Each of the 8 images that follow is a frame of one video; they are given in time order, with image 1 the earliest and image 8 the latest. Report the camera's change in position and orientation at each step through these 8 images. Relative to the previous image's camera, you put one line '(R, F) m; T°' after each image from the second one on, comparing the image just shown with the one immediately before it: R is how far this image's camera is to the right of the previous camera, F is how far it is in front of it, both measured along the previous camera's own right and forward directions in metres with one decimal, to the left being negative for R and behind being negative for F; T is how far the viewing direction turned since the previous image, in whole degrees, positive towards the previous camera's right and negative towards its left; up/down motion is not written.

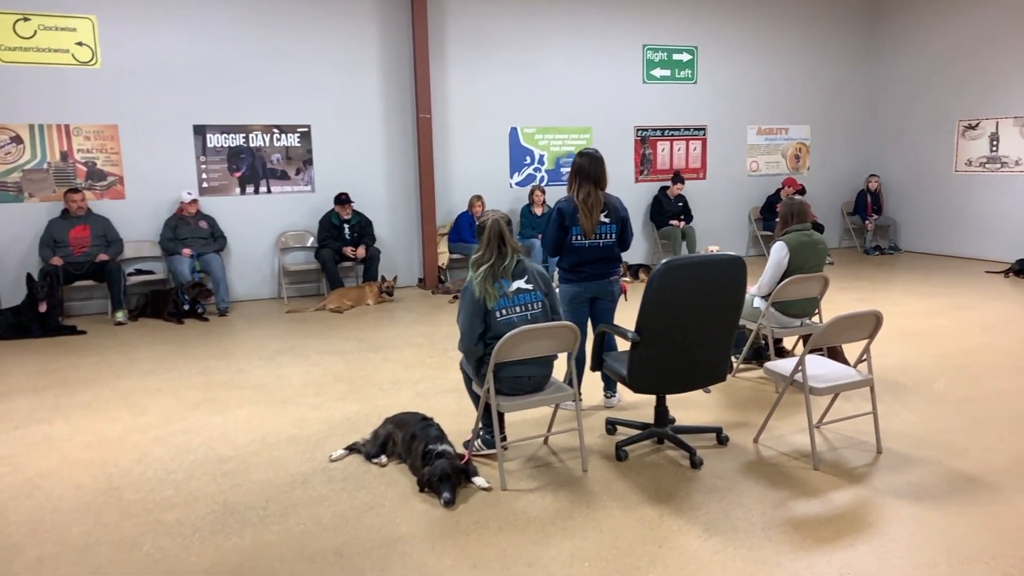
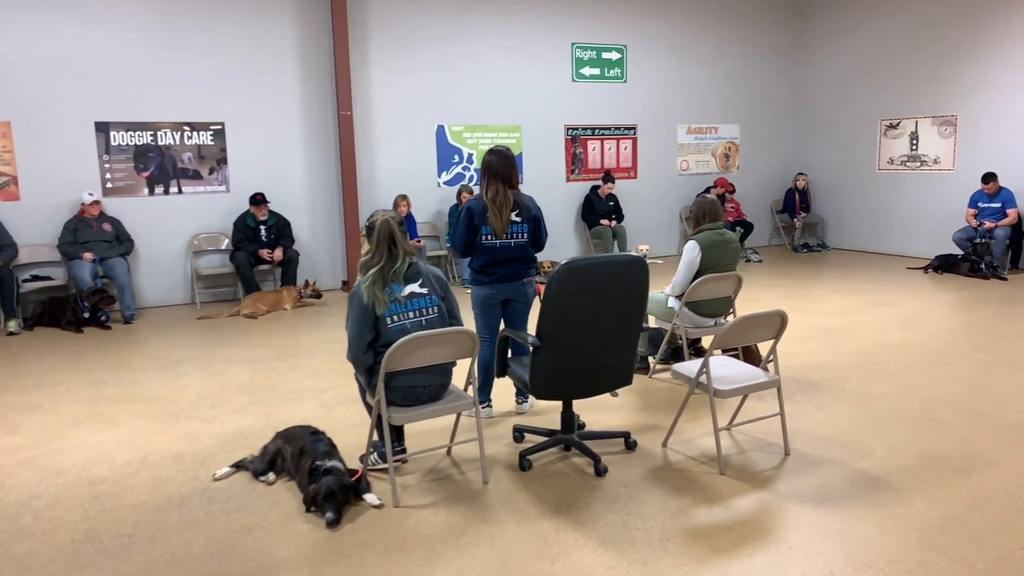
(+0.2, +0.1) m; +4°
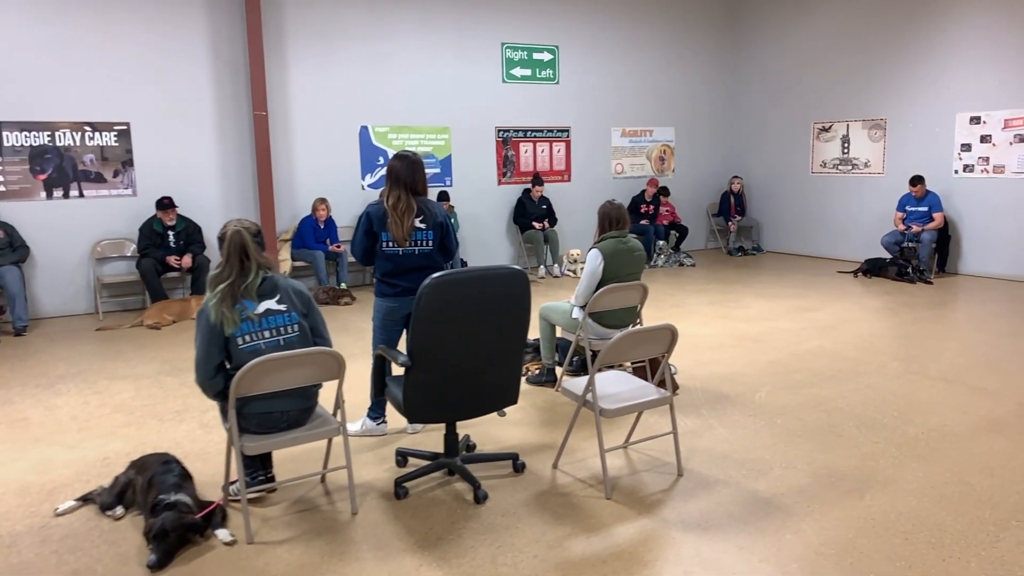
(+0.3, +0.2) m; +3°
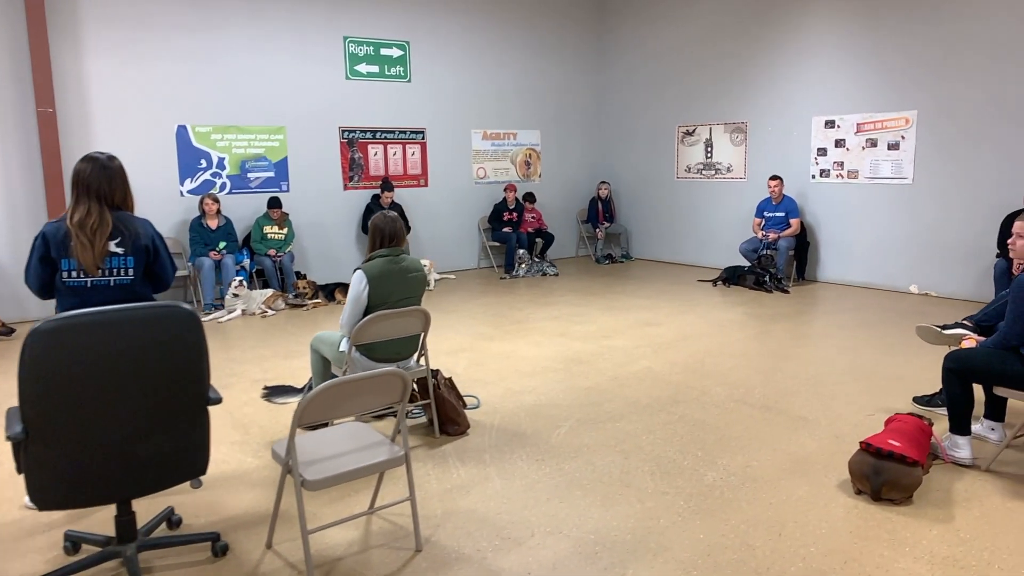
(+0.7, +0.5) m; +6°
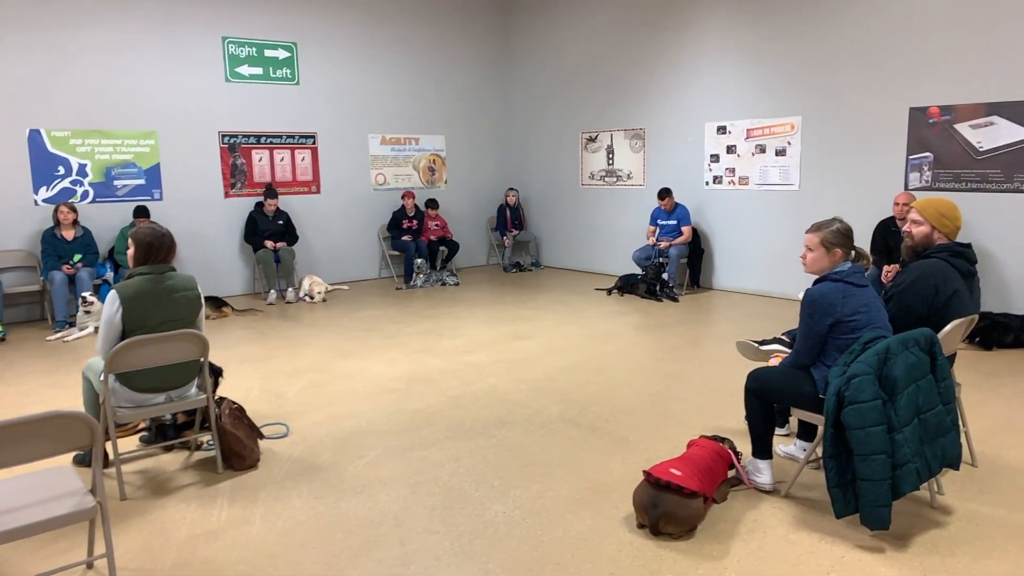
(+0.8, +0.2) m; +3°
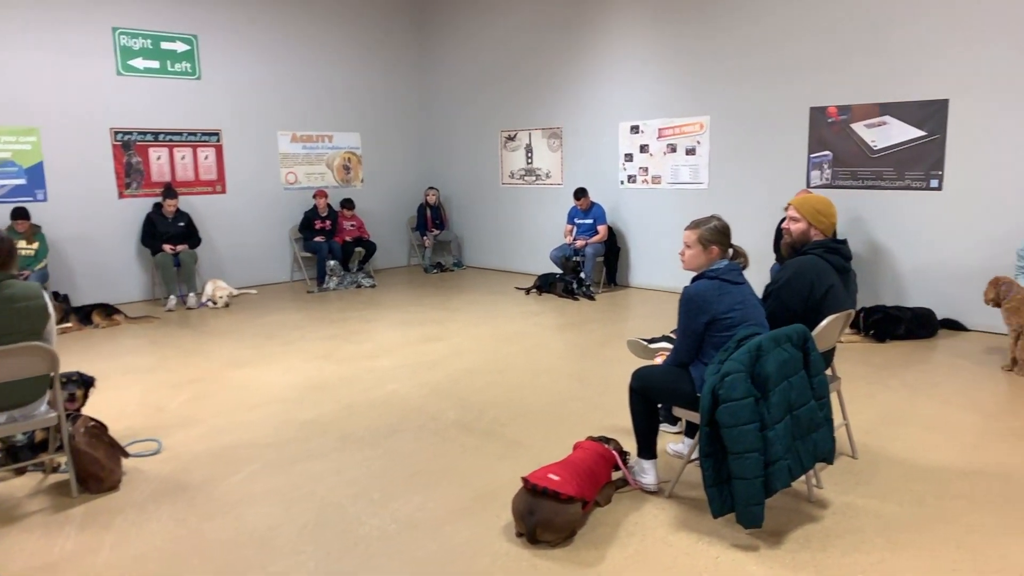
(+0.2, +0.1) m; +5°
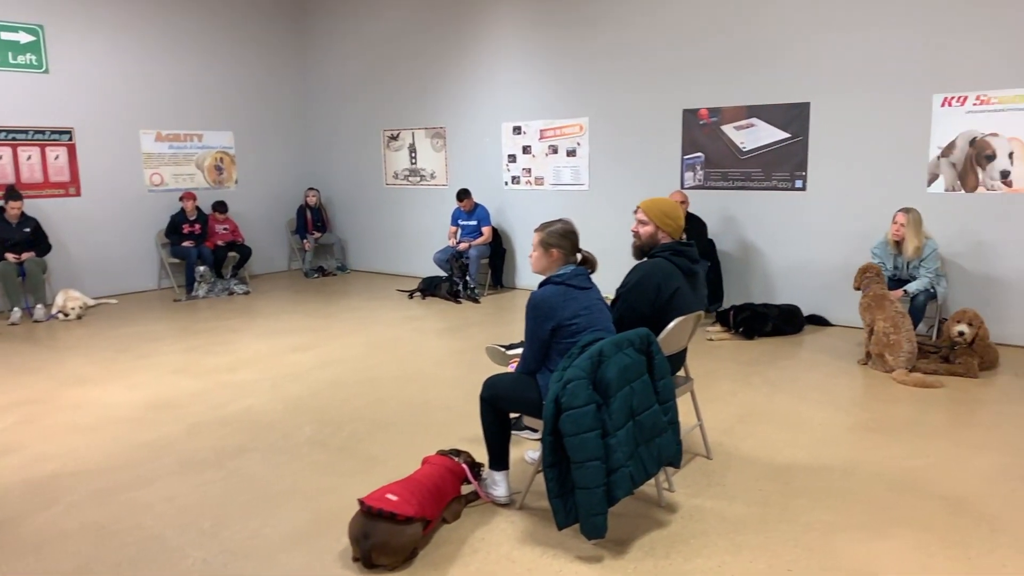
(+0.3, +0.1) m; +7°
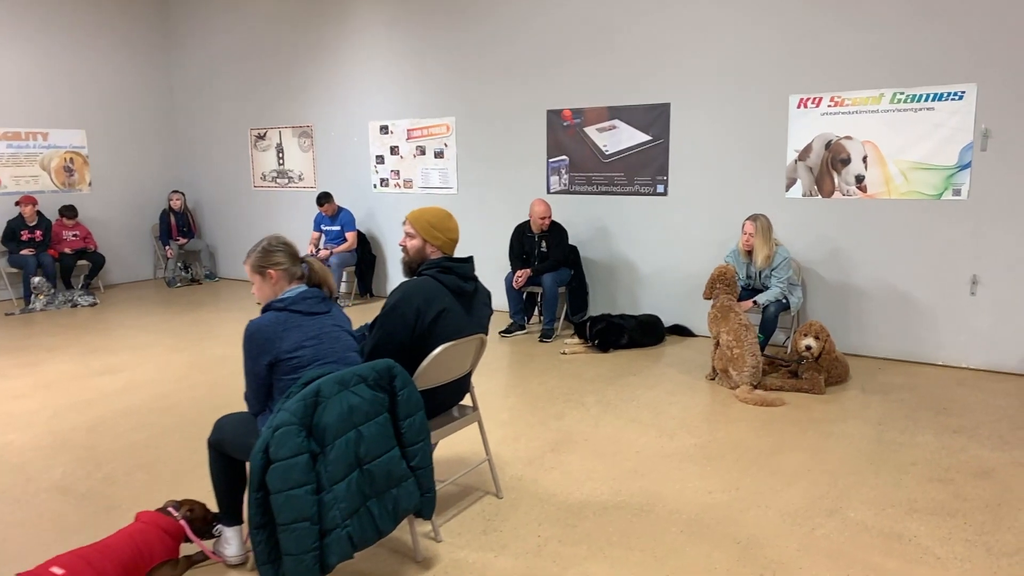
(+0.7, +0.3) m; +4°
